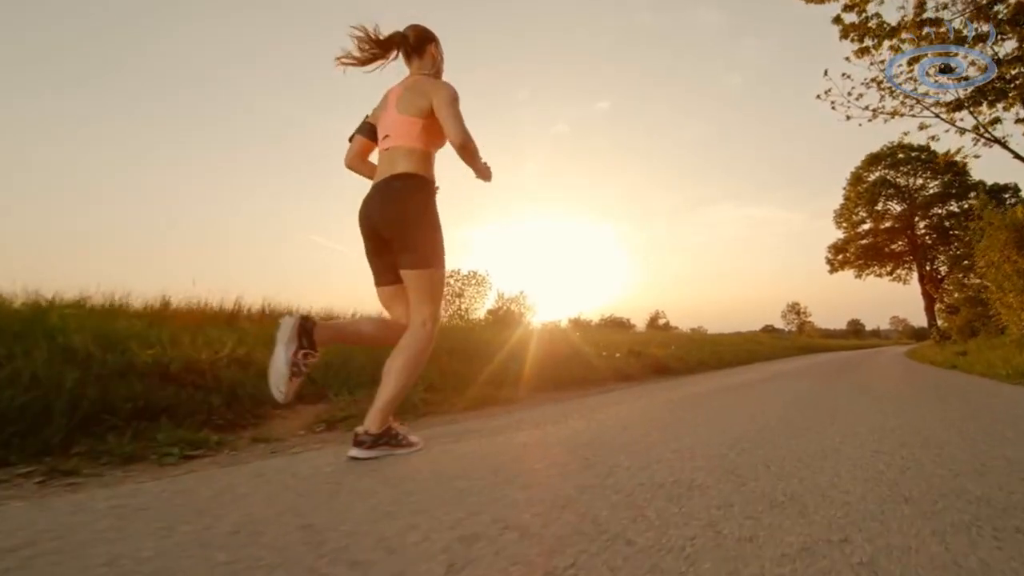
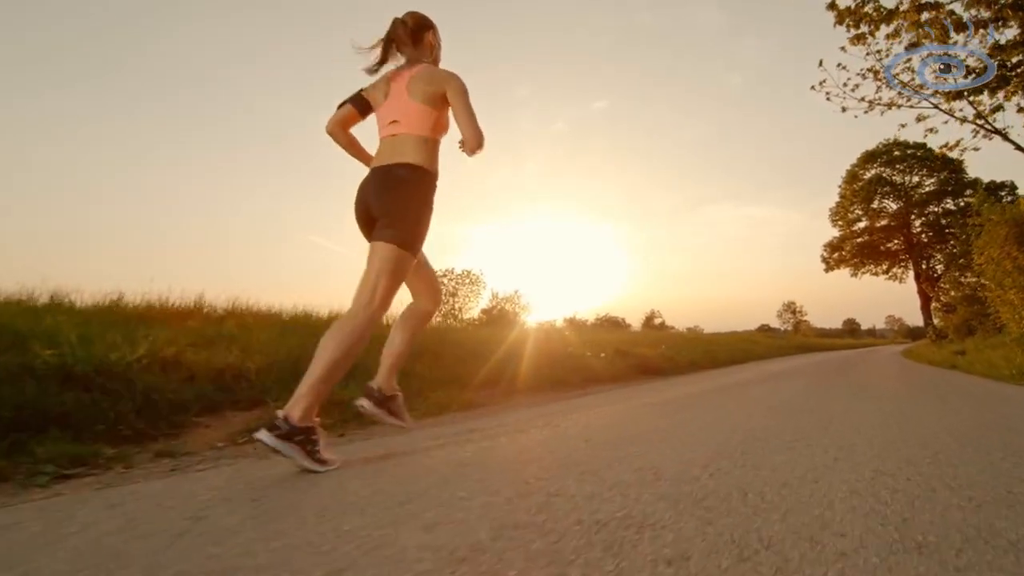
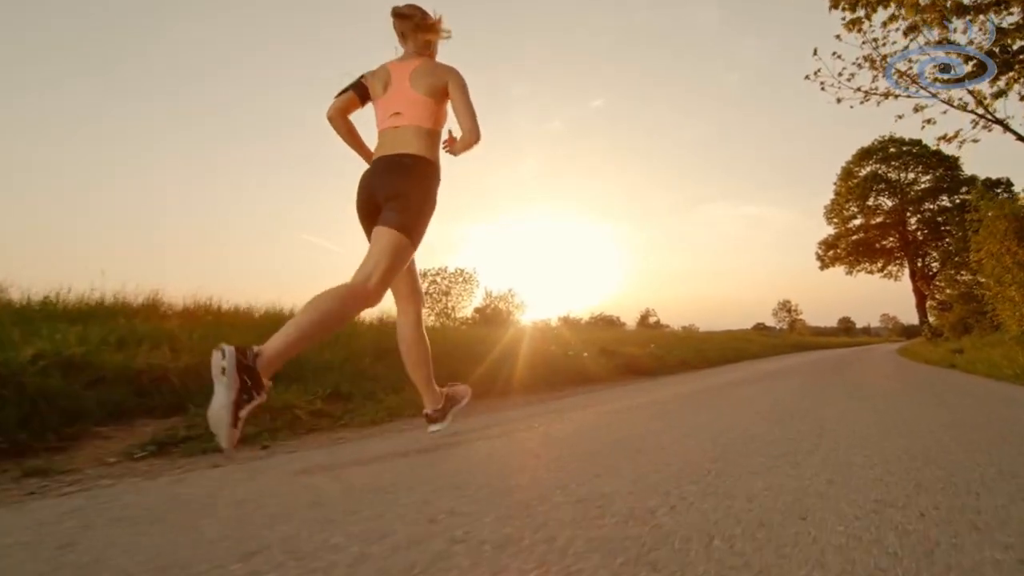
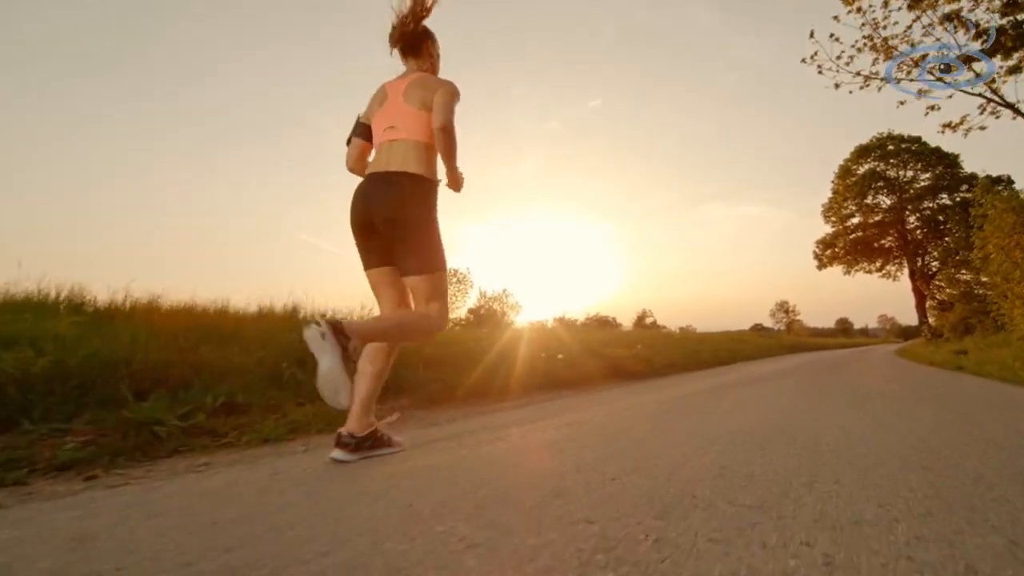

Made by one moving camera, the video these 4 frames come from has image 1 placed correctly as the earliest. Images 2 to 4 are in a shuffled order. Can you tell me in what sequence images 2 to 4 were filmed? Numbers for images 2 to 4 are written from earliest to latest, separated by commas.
2, 3, 4
